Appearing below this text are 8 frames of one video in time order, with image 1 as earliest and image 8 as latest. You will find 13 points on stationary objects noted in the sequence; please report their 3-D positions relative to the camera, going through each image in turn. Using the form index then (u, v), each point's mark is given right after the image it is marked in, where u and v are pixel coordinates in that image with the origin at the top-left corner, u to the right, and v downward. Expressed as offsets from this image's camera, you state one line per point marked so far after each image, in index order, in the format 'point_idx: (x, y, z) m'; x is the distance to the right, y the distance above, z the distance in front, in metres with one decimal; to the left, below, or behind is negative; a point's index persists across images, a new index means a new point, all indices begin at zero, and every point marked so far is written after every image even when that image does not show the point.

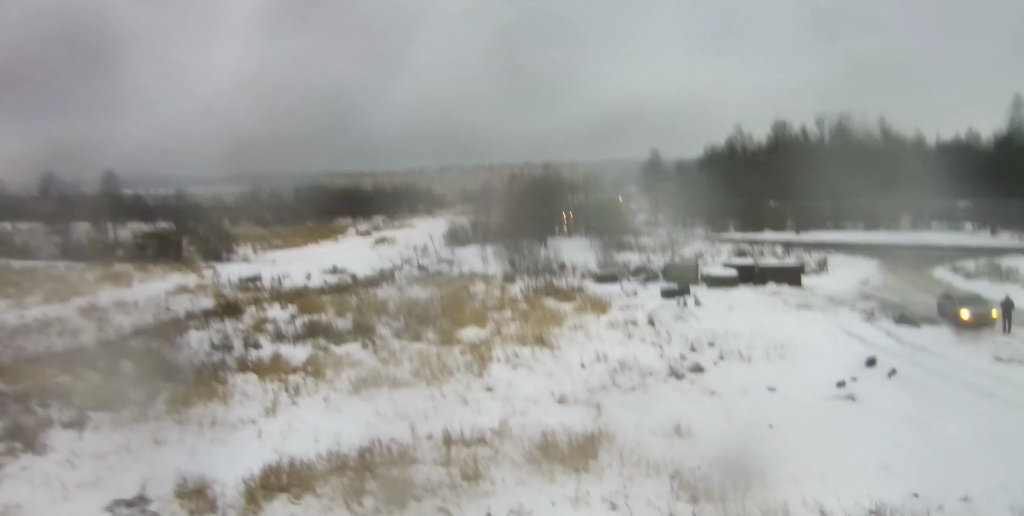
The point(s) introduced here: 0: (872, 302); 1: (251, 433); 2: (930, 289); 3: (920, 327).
0: (+10.8, -1.4, +18.2) m
1: (-4.8, -3.2, +11.1) m
2: (+13.6, -1.0, +19.7) m
3: (+10.2, -1.8, +15.1) m
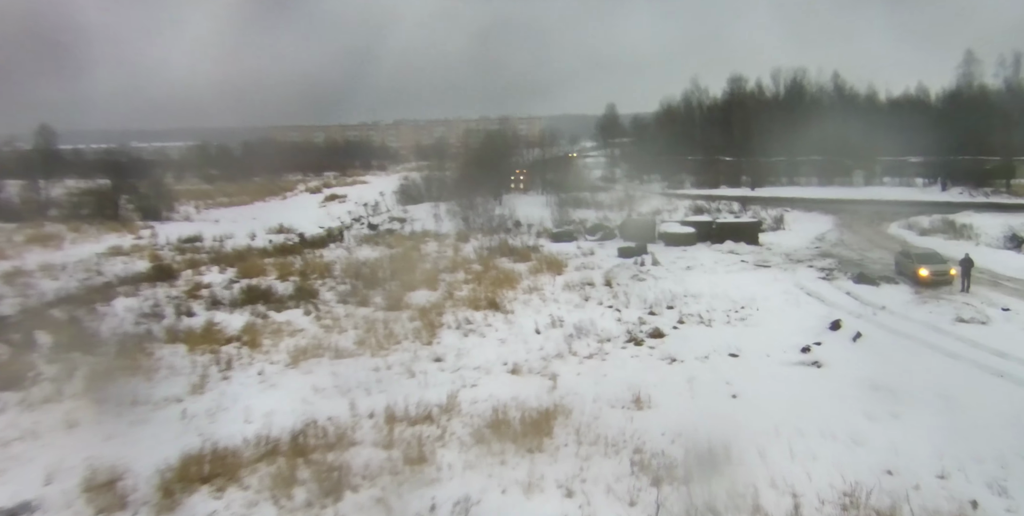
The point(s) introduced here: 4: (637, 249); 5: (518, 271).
0: (+9.5, -0.1, +18.1) m
1: (-5.6, -2.6, +10.1) m
2: (+12.1, +0.4, +19.7) m
3: (+9.1, -0.7, +15.0) m
4: (+4.1, +0.3, +19.9) m
5: (+0.2, -0.4, +18.8) m
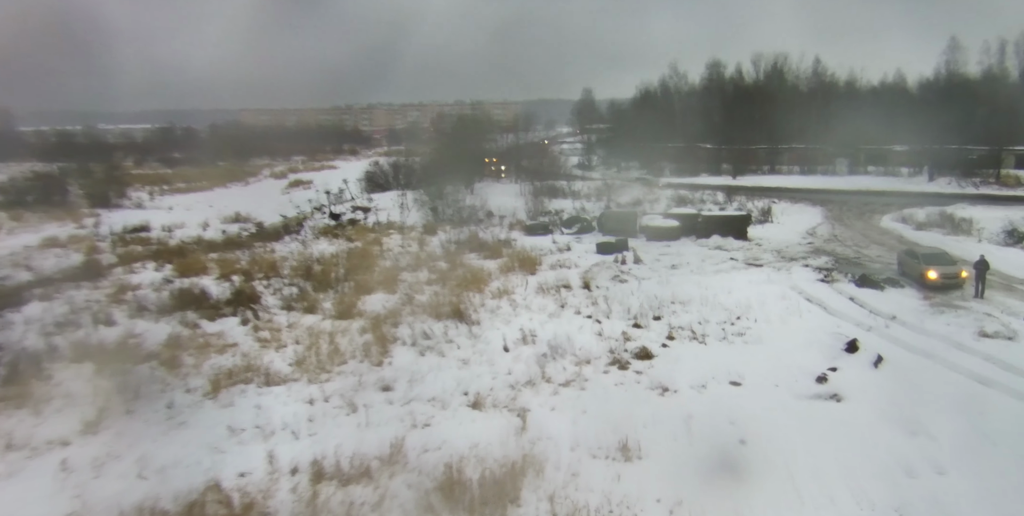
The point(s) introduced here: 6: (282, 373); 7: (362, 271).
0: (+8.6, 0.0, +16.6) m
1: (-6.2, -2.7, +8.2) m
2: (+11.2, +0.5, +18.4) m
3: (+8.3, -0.7, +13.6) m
4: (+3.2, +0.4, +18.3) m
5: (-0.7, -0.3, +17.1) m
6: (-3.9, -2.0, +10.4) m
7: (-4.4, -0.4, +17.6) m
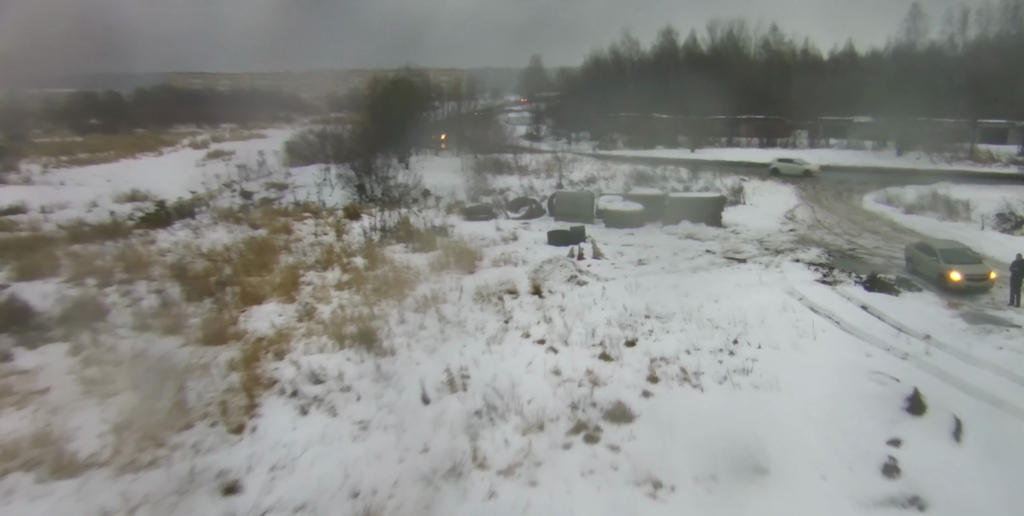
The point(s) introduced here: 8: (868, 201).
0: (+7.1, +0.1, +14.1) m
1: (-6.9, -3.1, +4.6) m
2: (+9.5, +0.8, +16.0) m
3: (+7.1, -0.7, +11.1) m
4: (+1.5, +0.6, +15.3) m
5: (-2.2, -0.2, +13.8) m
6: (-4.9, -2.2, +7.0) m
7: (-5.9, -0.3, +14.0) m
8: (+11.5, +1.8, +19.5) m
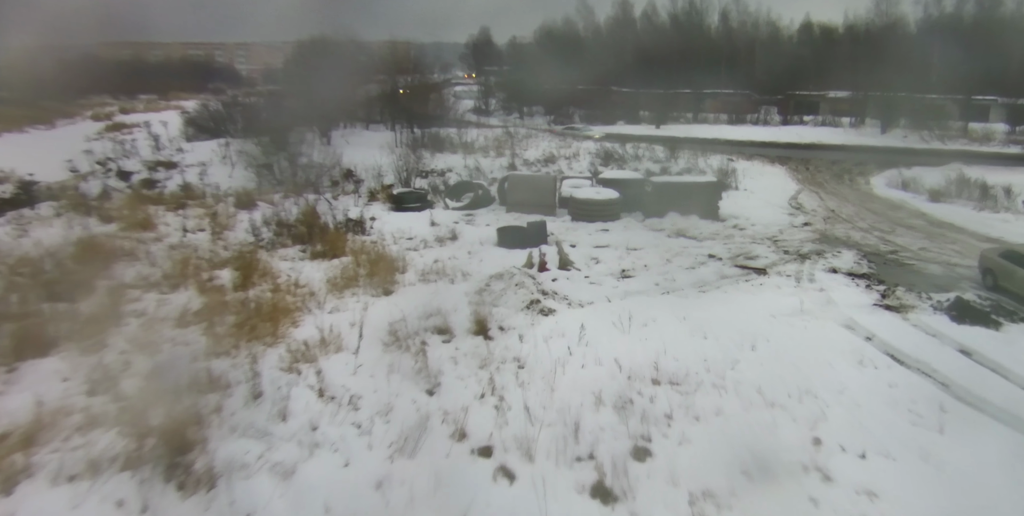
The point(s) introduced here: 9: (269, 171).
0: (+6.0, 0.0, +10.7) m
1: (-7.2, -3.7, +0.2) m
2: (+8.3, +0.8, +12.8) m
3: (+6.2, -0.9, +7.7) m
4: (+0.3, +0.4, +11.4) m
5: (-3.2, -0.4, +9.6) m
6: (-5.3, -2.7, +2.7) m
7: (-7.0, -0.5, +9.6) m
8: (+9.9, +1.9, +16.4) m
9: (-7.4, +2.6, +18.3) m
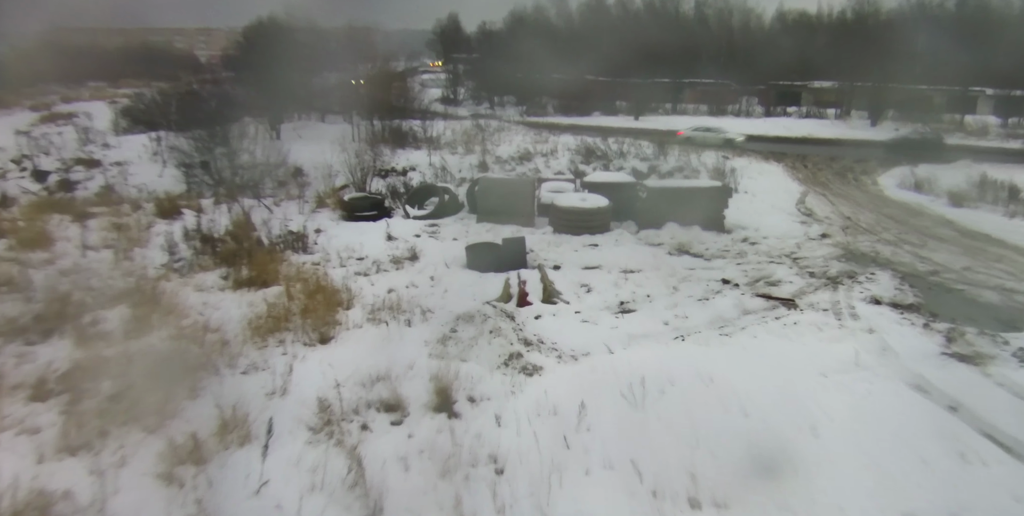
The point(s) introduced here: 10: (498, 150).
0: (+5.6, -0.3, +9.0) m
1: (-7.0, -4.4, -2.1) m
2: (+7.8, +0.5, +11.1) m
3: (+6.0, -1.3, +6.0) m
4: (-0.1, +0.1, +9.4) m
5: (-3.6, -0.9, +7.5) m
6: (-5.3, -3.3, +0.5) m
7: (-7.3, -1.0, +7.3) m
8: (+9.2, +1.7, +14.8) m
9: (-8.1, +2.3, +15.9) m
10: (-0.5, +3.2, +18.2) m
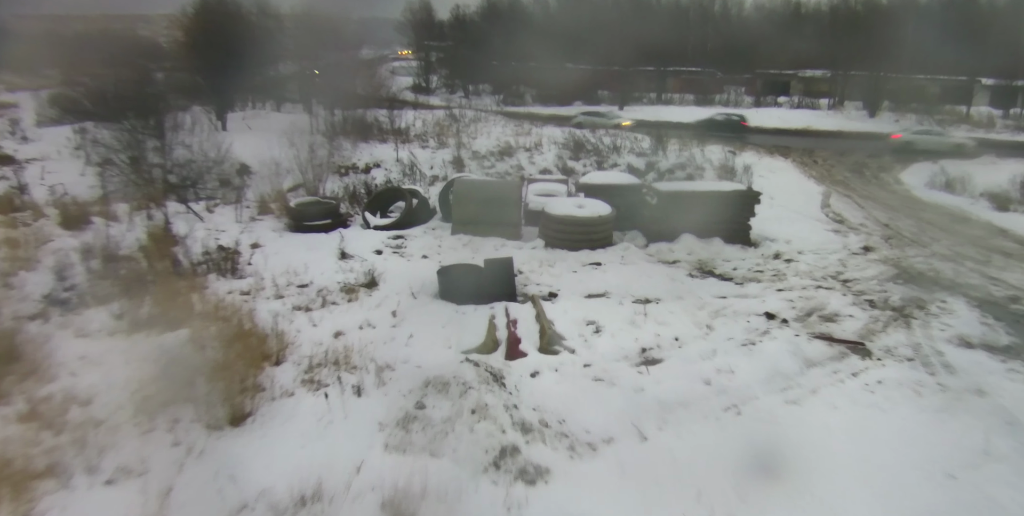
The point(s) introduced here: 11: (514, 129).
0: (+5.4, -0.6, +7.2) m
1: (-6.7, -4.9, -4.3) m
2: (+7.5, +0.2, +9.5) m
3: (+5.9, -1.6, +4.3) m
4: (-0.3, -0.3, +7.4) m
5: (-3.7, -1.3, +5.3) m
6: (-5.1, -3.8, -1.7) m
7: (-7.4, -1.4, +5.0) m
8: (+8.8, +1.5, +13.1) m
9: (-8.6, +2.0, +13.5) m
10: (-1.0, +3.0, +16.1) m
11: (+0.1, +4.0, +18.6) m
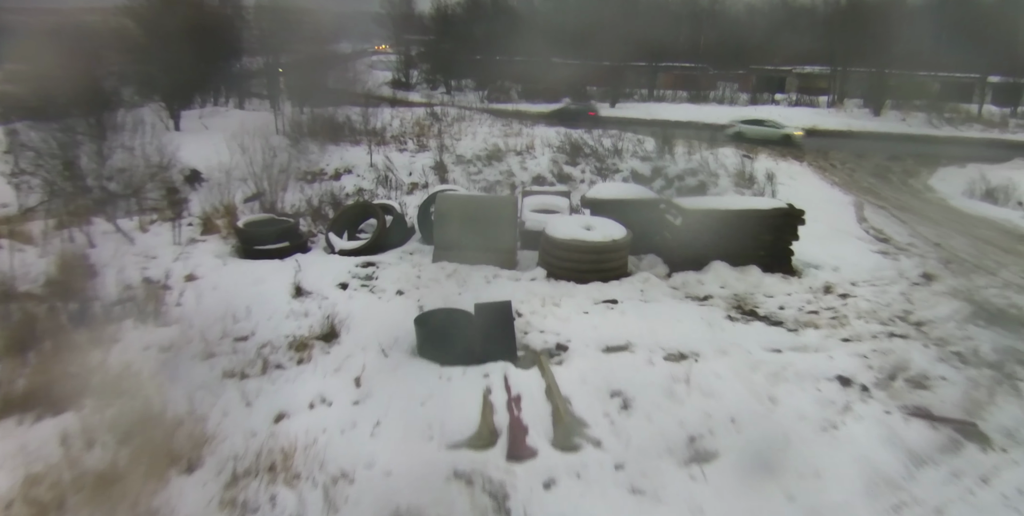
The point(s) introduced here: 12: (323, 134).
0: (+5.4, -1.0, +5.7) m
1: (-6.4, -5.5, -6.1) m
2: (+7.4, -0.2, +8.1) m
3: (+6.0, -2.1, +2.9) m
4: (-0.3, -0.7, +5.8) m
5: (-3.6, -1.7, +3.6) m
6: (-4.9, -4.3, -3.4) m
7: (-7.3, -1.9, +3.2) m
8: (+8.6, +1.2, +11.8) m
9: (-8.8, +1.6, +11.6) m
10: (-1.3, +2.6, +14.4) m
11: (-0.3, +3.6, +17.0) m
12: (-4.7, +3.0, +15.0) m
